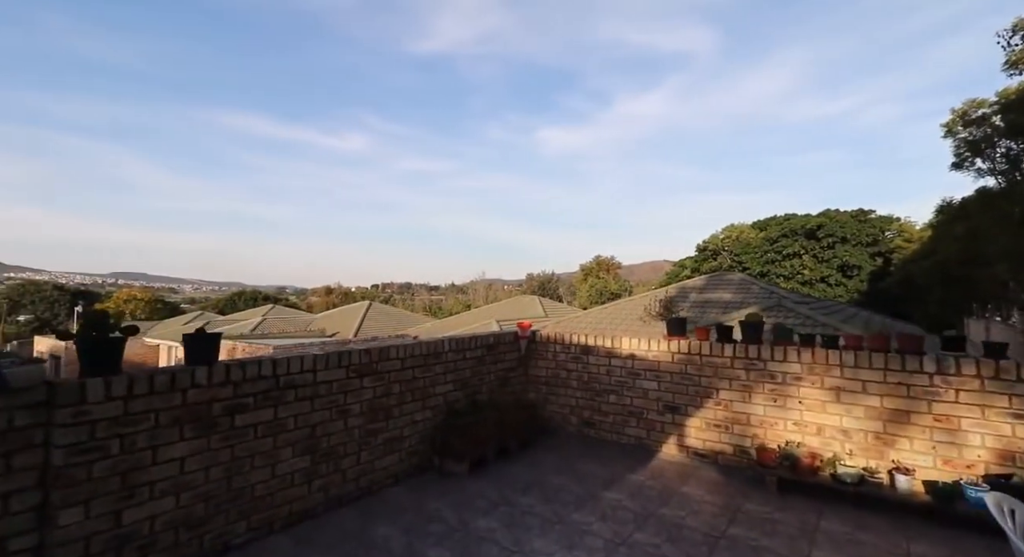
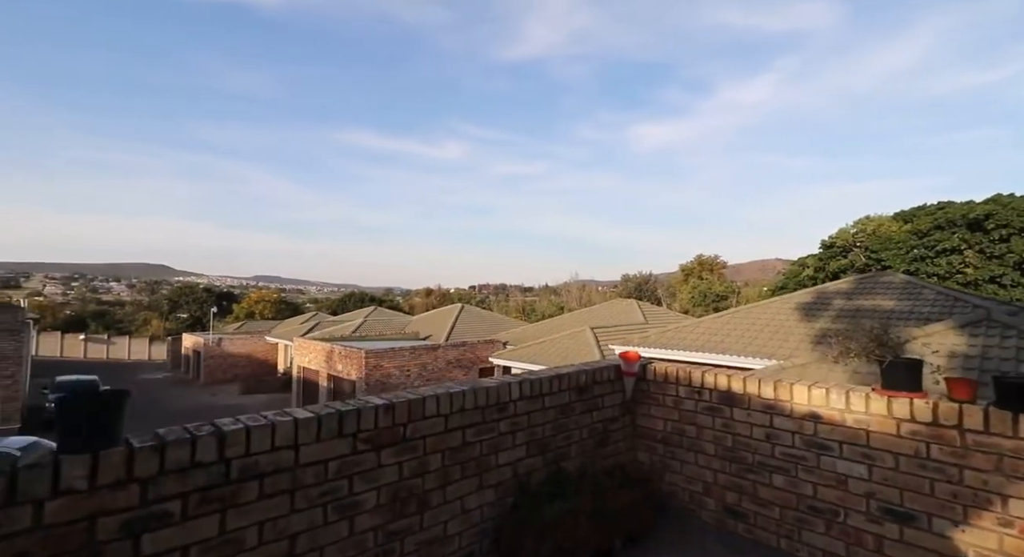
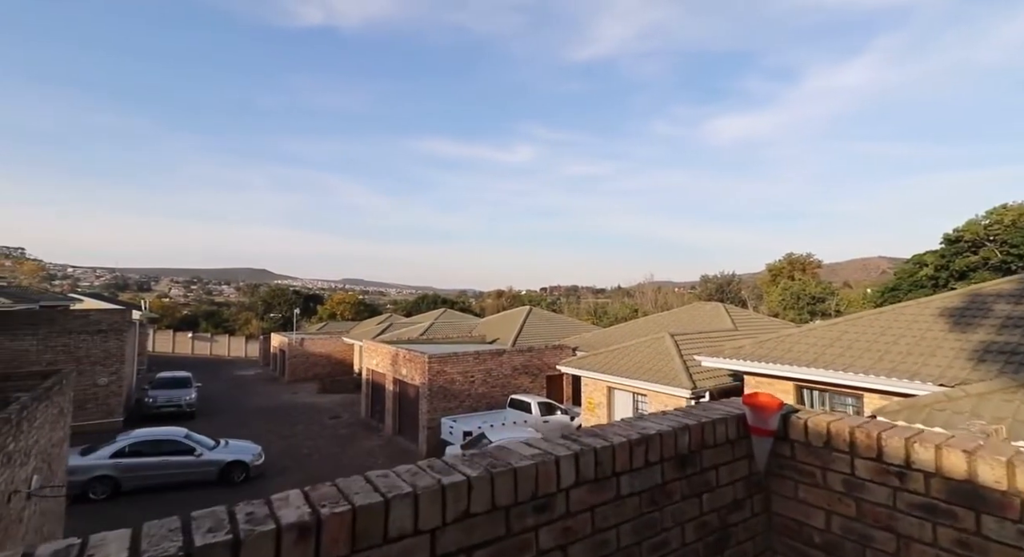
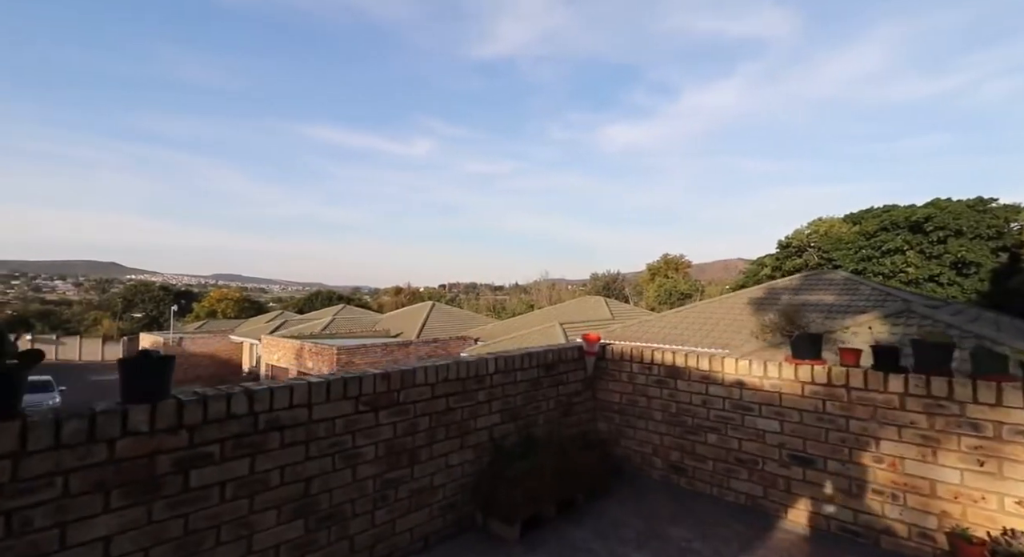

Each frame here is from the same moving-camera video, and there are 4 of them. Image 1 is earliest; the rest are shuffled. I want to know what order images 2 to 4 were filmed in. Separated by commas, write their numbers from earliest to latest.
4, 2, 3
